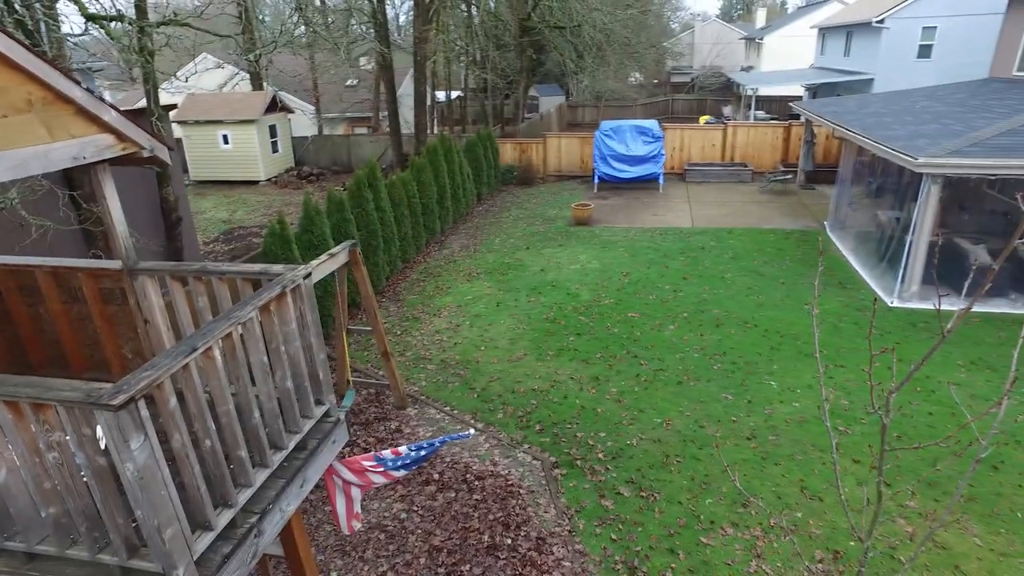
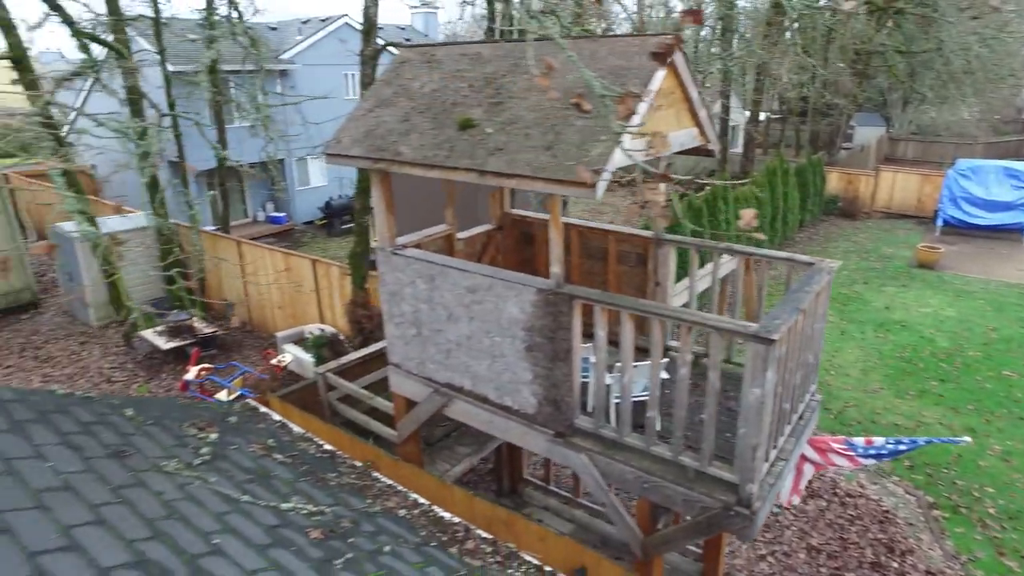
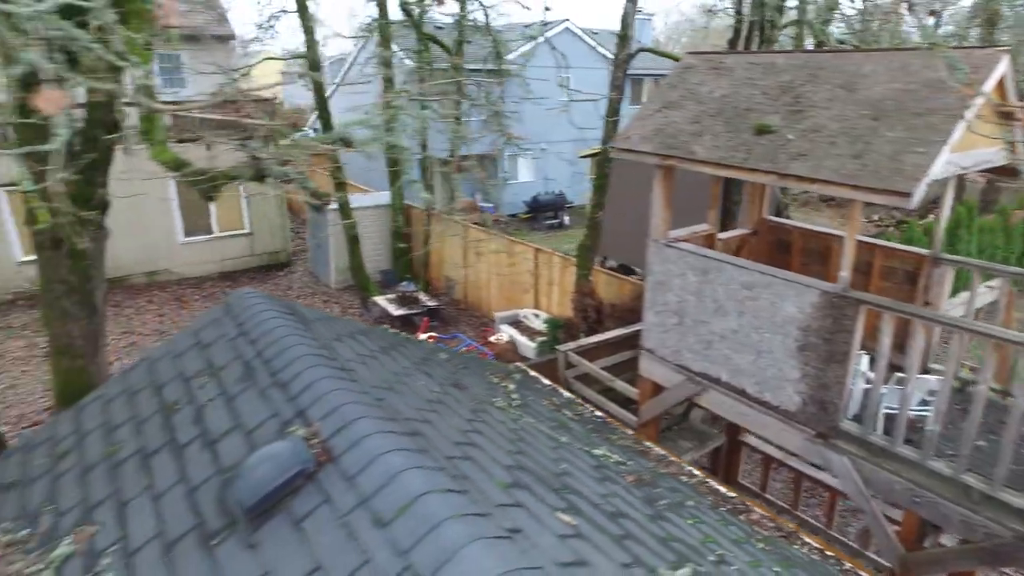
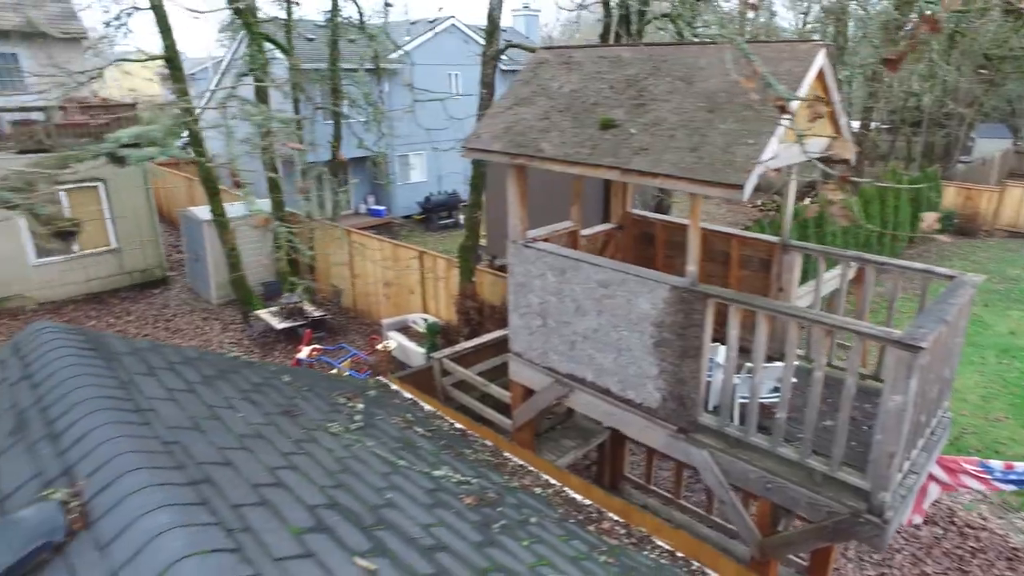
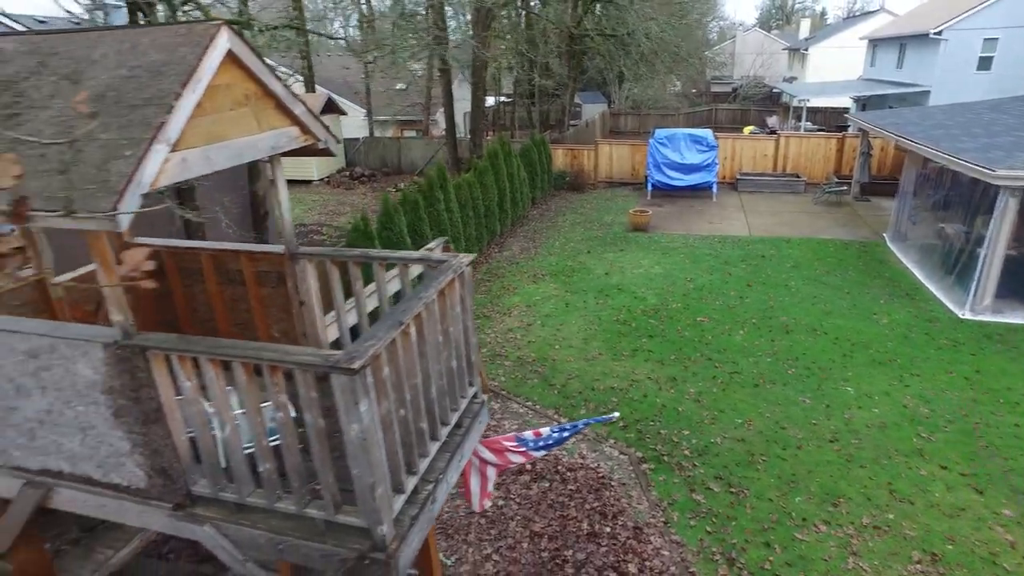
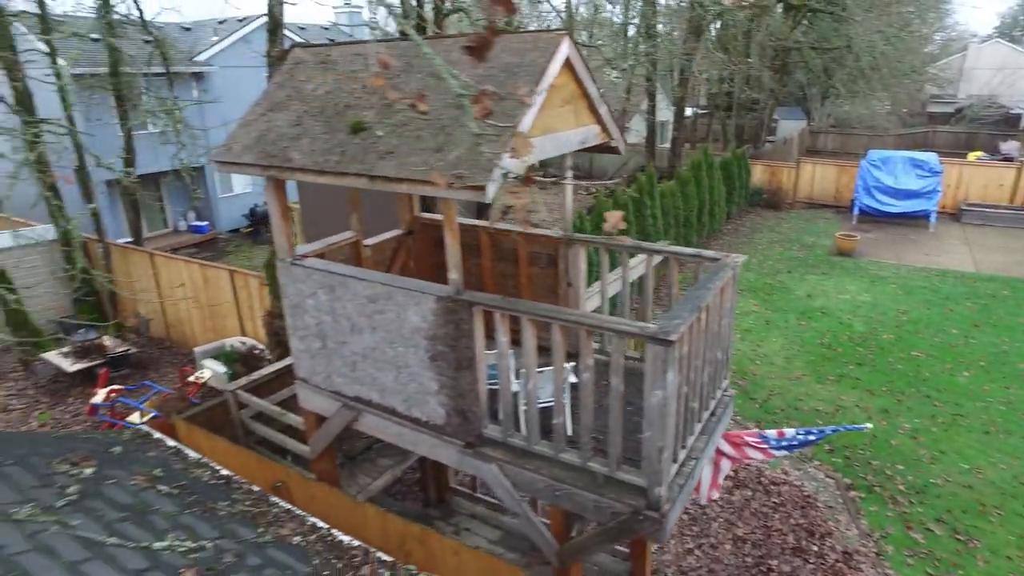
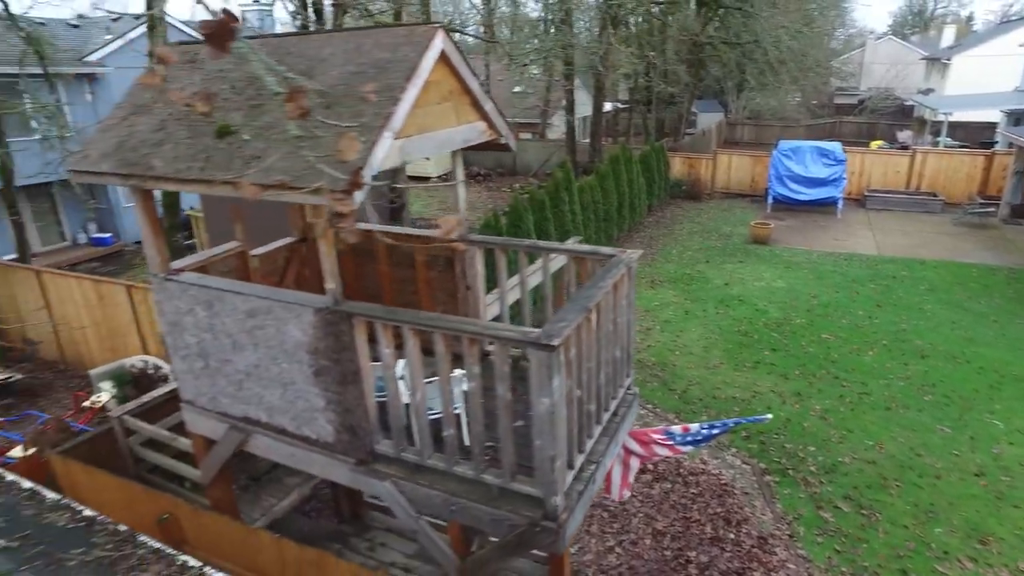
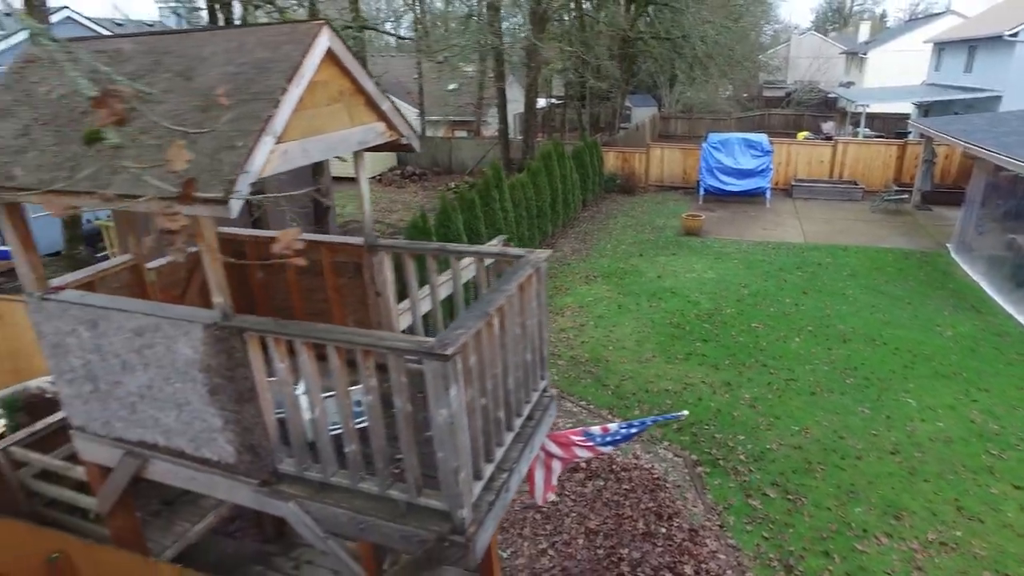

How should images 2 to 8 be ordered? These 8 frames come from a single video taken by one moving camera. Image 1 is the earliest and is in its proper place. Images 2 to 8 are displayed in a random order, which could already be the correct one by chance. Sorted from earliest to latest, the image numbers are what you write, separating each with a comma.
5, 8, 7, 6, 2, 4, 3
